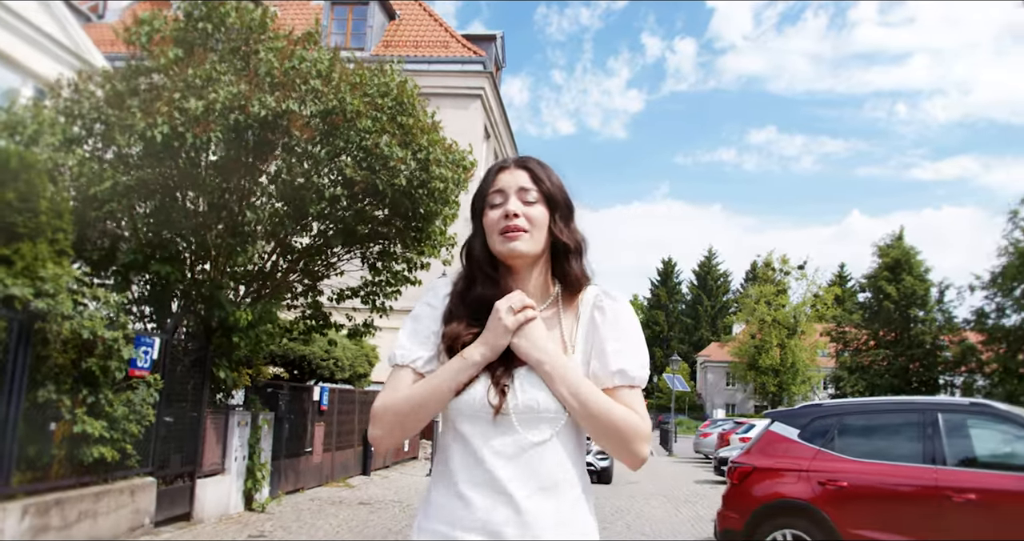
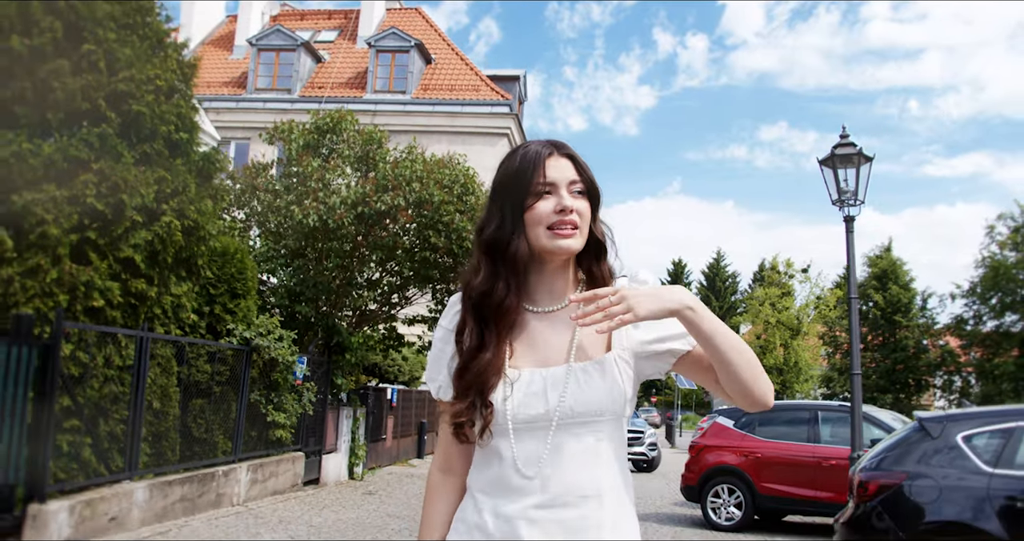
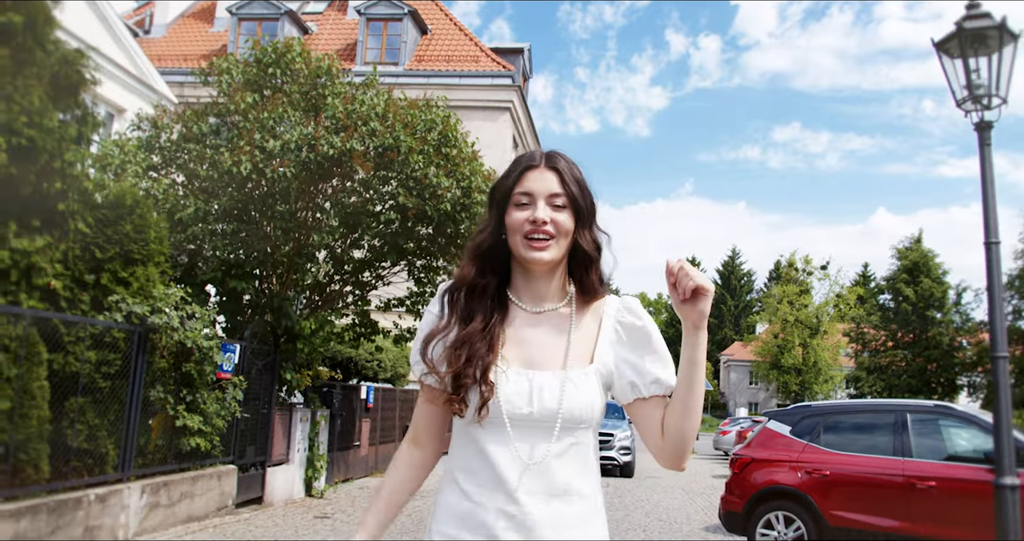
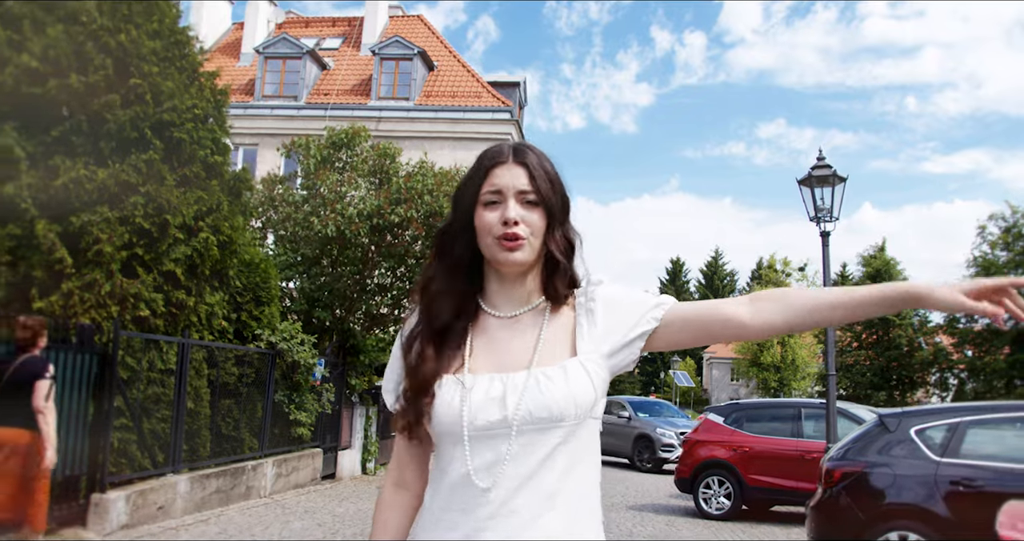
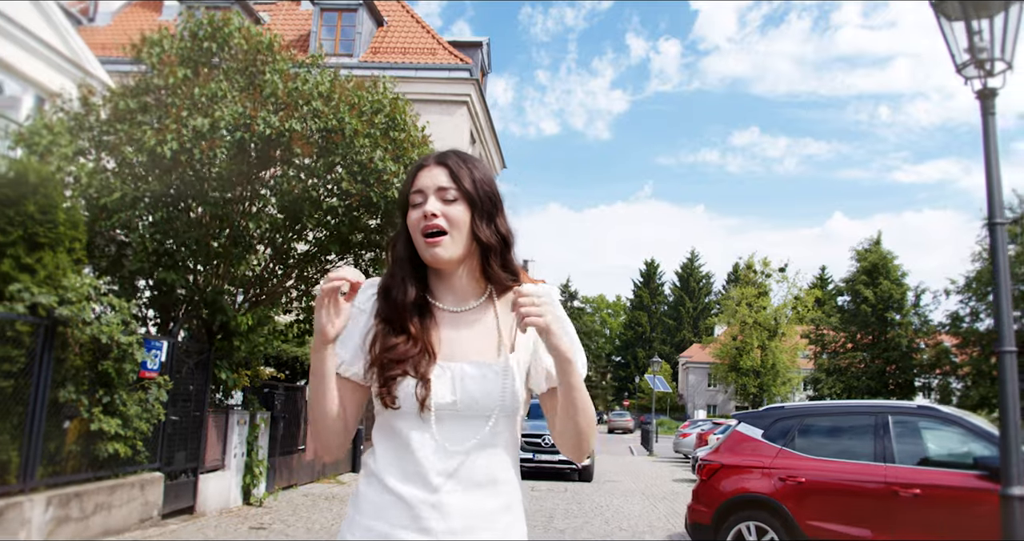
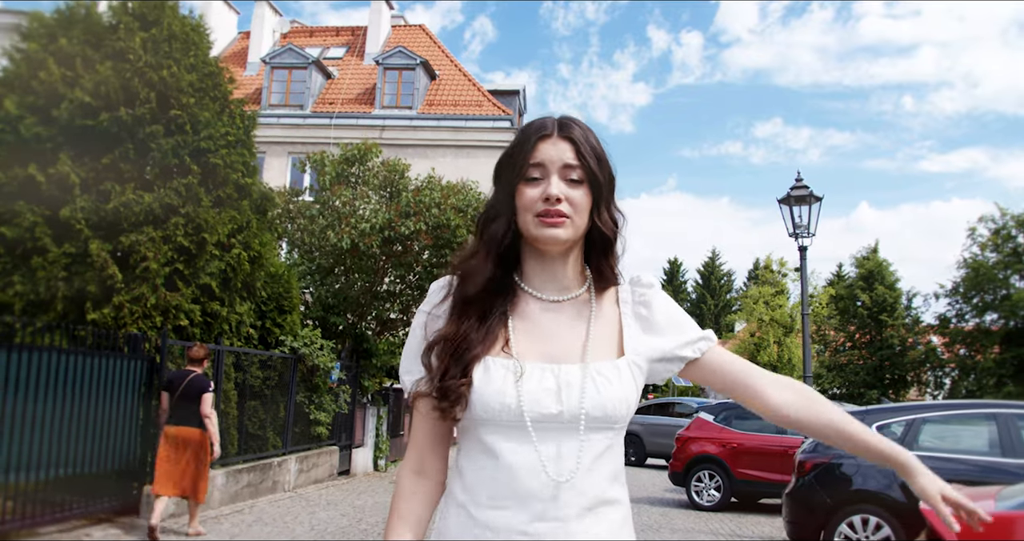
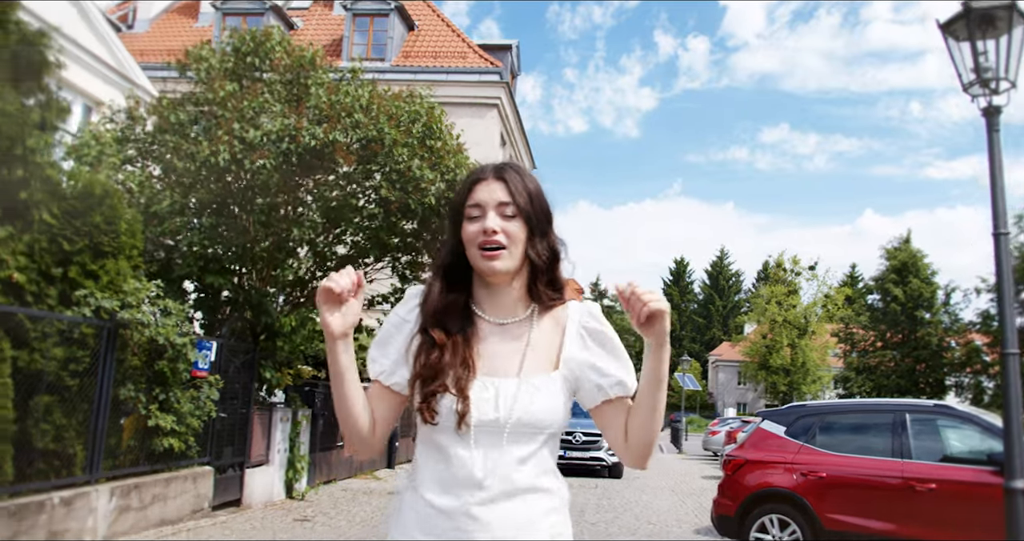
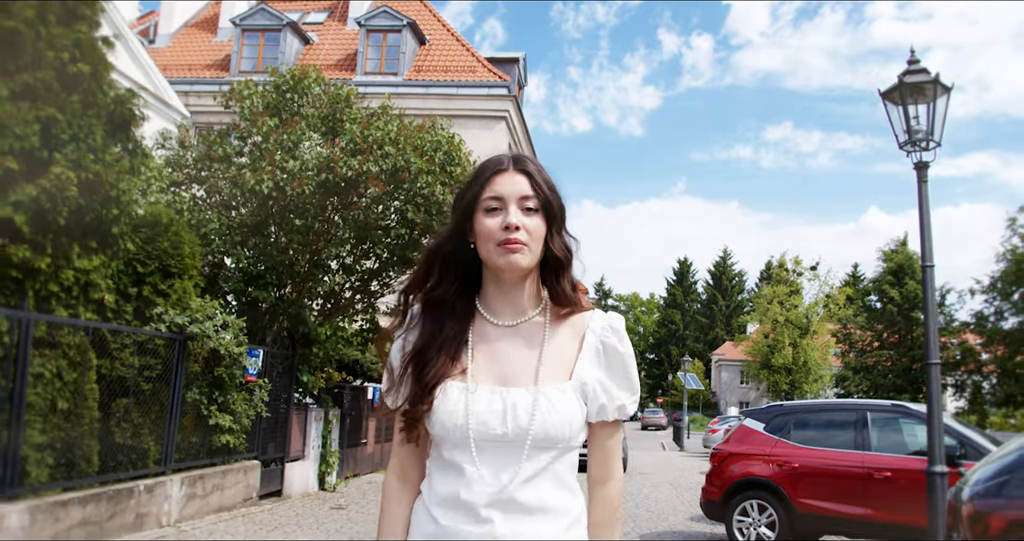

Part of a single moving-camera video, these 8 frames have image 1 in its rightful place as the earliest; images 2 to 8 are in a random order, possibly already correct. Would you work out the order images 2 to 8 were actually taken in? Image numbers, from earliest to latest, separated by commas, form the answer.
5, 7, 3, 8, 2, 4, 6
